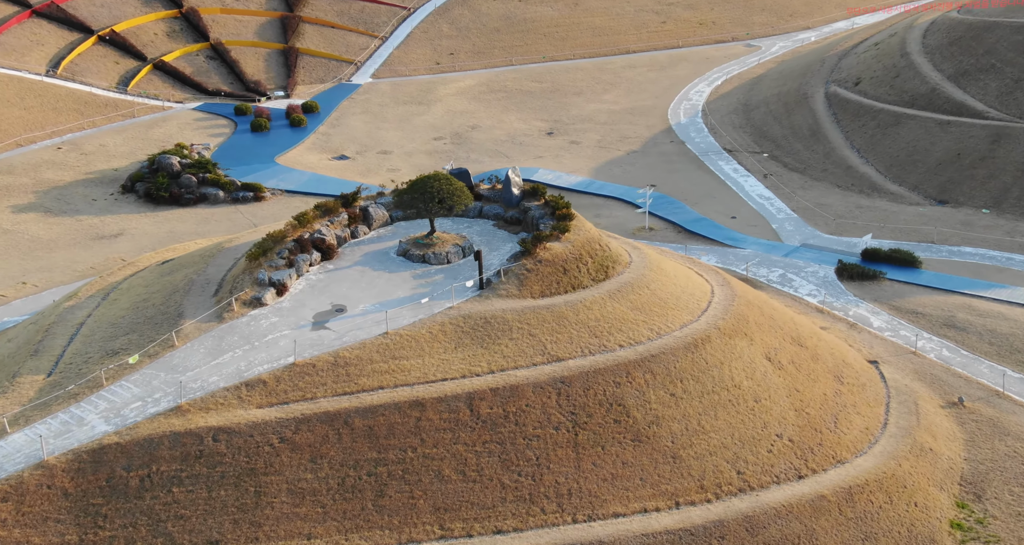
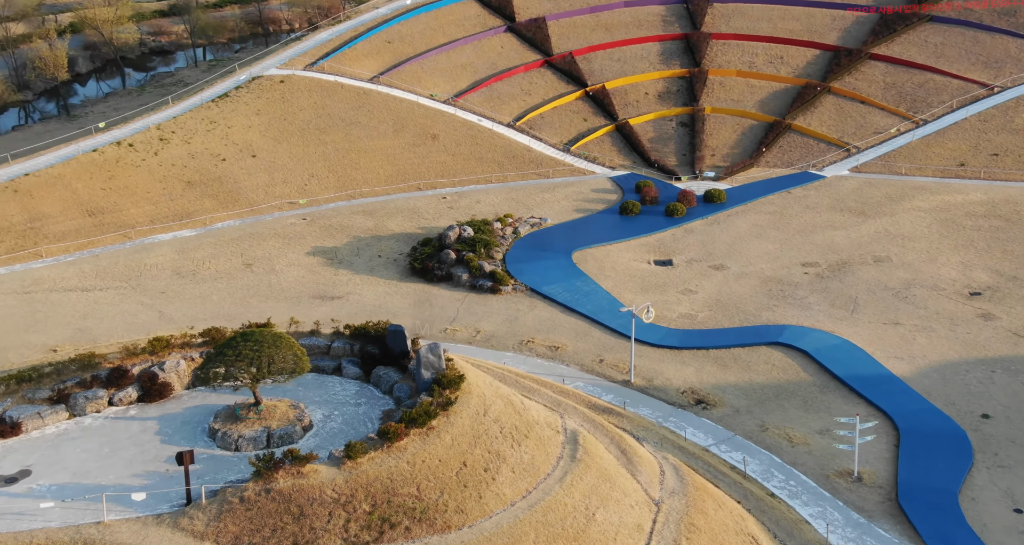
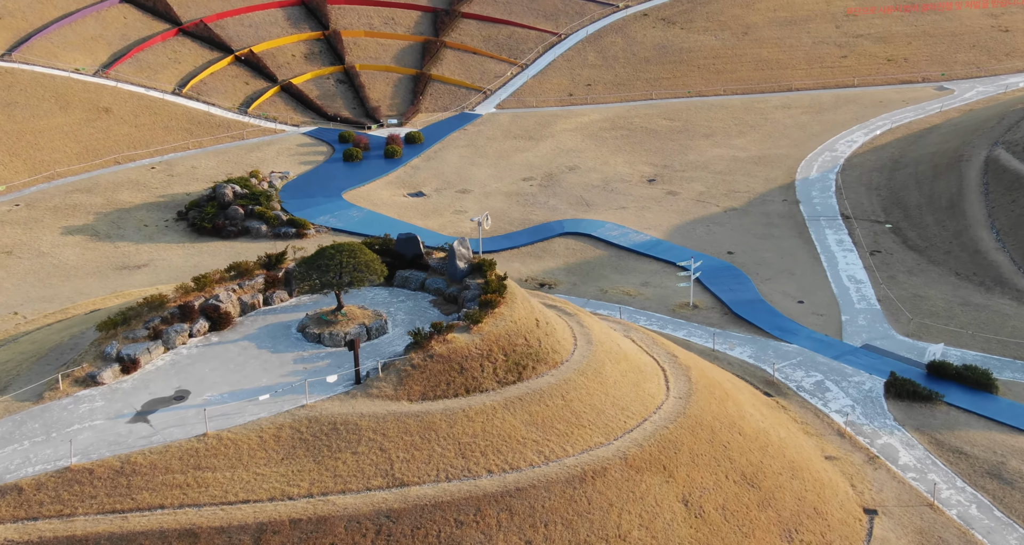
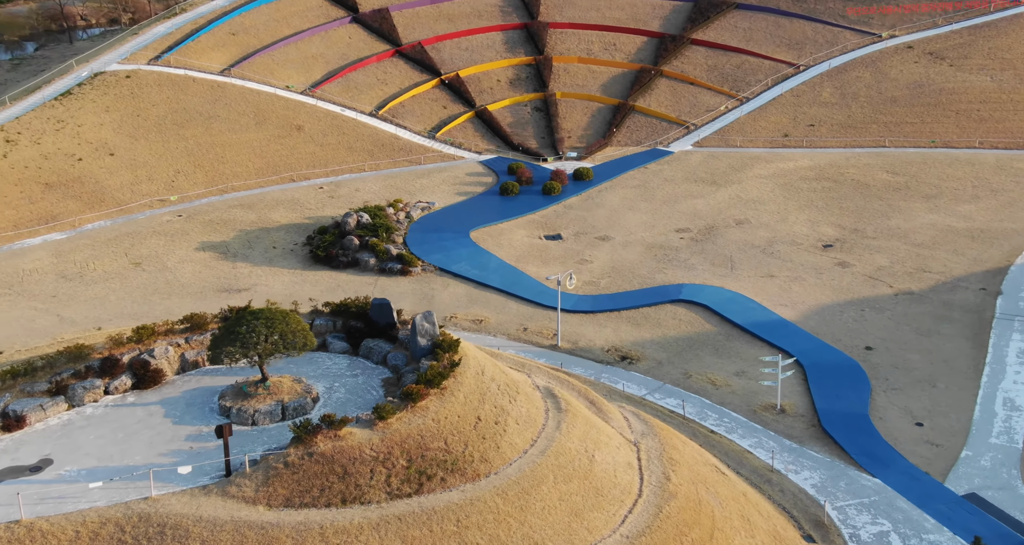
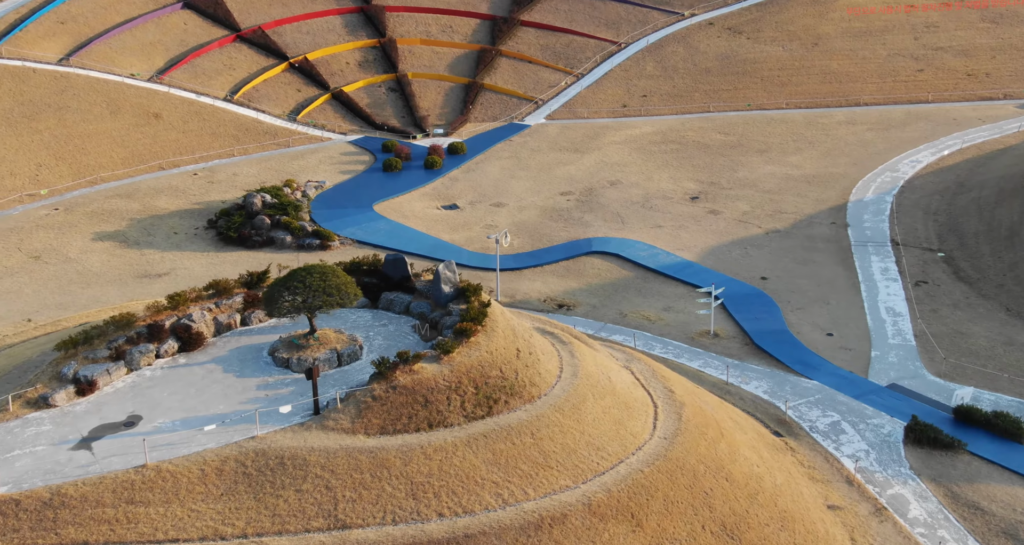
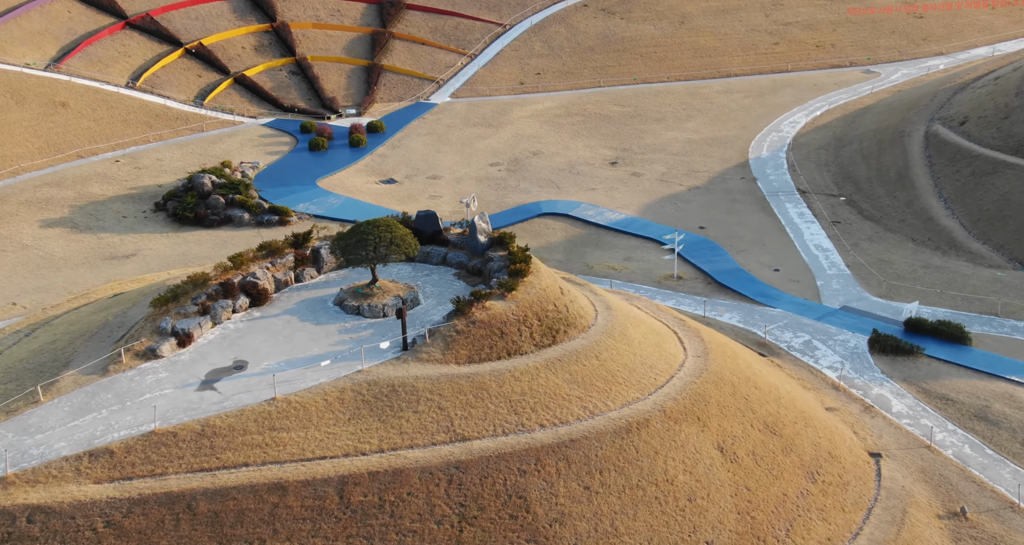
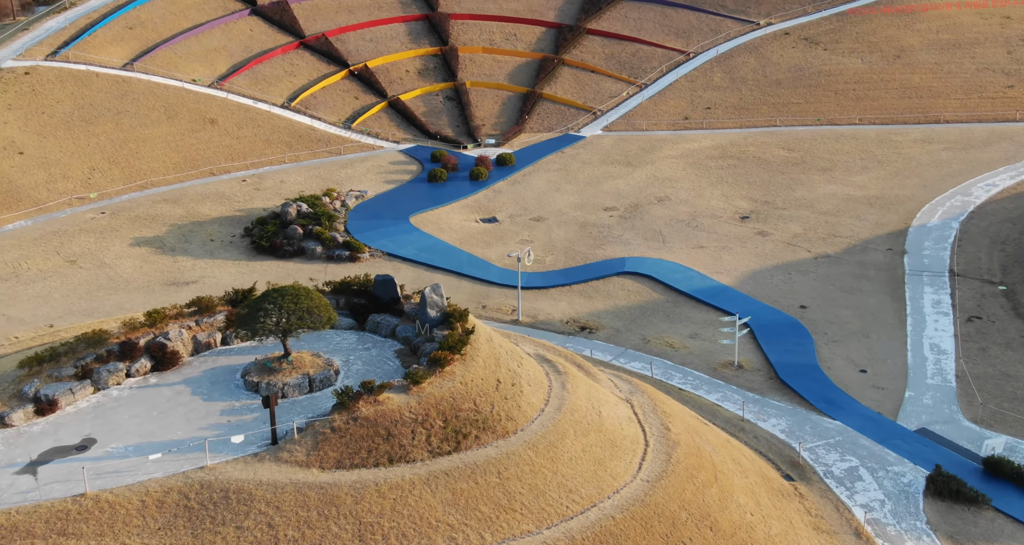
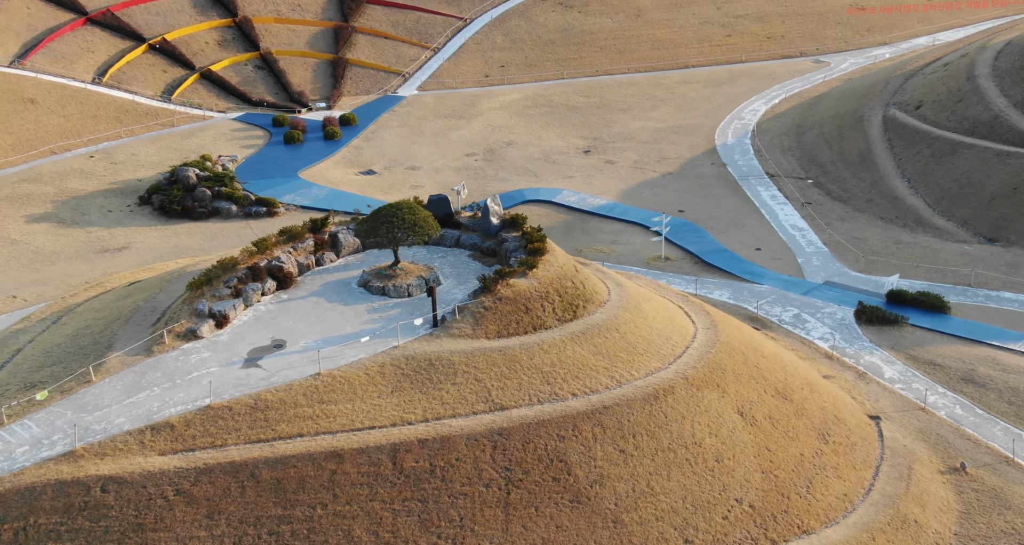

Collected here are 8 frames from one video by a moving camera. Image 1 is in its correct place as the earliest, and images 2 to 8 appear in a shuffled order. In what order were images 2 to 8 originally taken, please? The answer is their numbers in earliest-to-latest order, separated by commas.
8, 6, 3, 5, 7, 4, 2
